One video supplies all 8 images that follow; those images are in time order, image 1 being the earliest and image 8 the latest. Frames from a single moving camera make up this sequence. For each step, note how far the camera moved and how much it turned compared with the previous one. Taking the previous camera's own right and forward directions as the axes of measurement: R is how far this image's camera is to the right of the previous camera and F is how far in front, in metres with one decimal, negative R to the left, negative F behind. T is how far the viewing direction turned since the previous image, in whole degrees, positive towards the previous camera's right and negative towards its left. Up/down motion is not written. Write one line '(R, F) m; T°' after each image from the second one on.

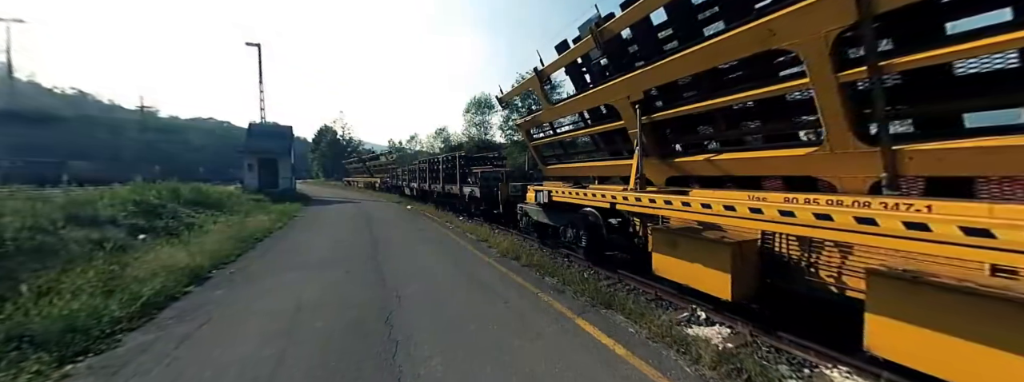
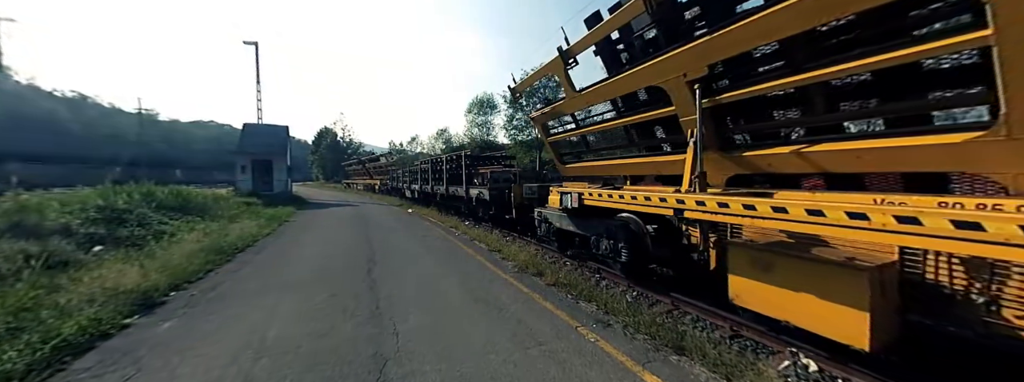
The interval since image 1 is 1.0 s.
(-0.4, +1.1) m; 0°
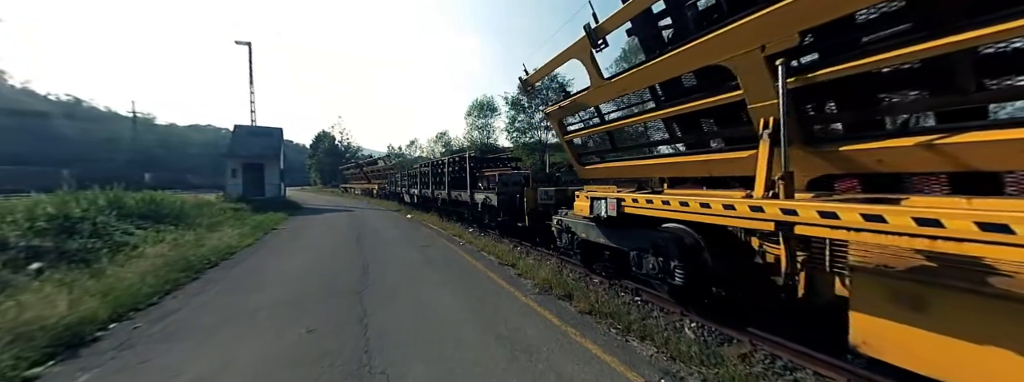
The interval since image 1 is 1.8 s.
(-0.4, +1.0) m; 0°
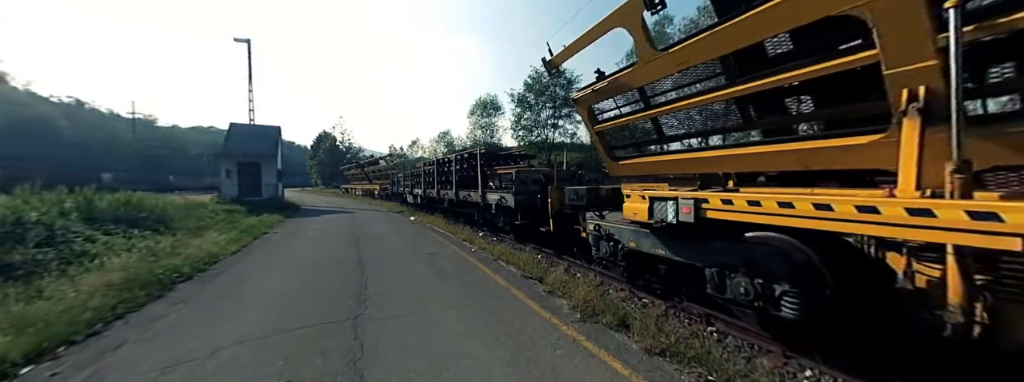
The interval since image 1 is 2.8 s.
(-0.5, +1.0) m; 0°
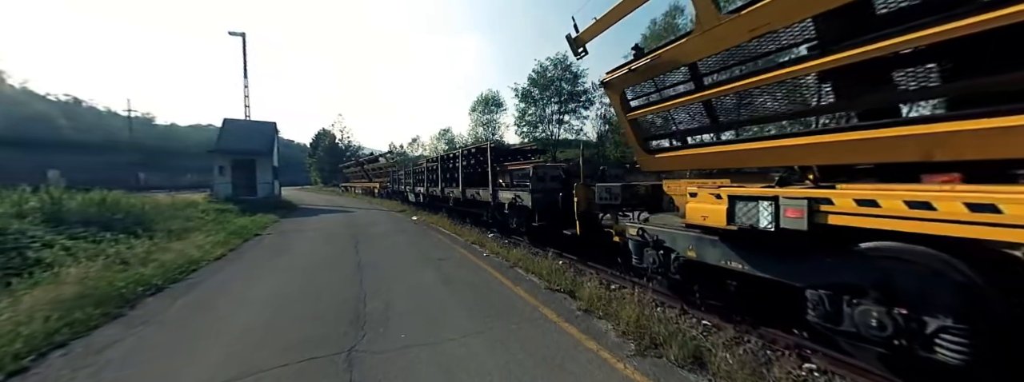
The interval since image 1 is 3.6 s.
(-0.4, +0.8) m; 0°
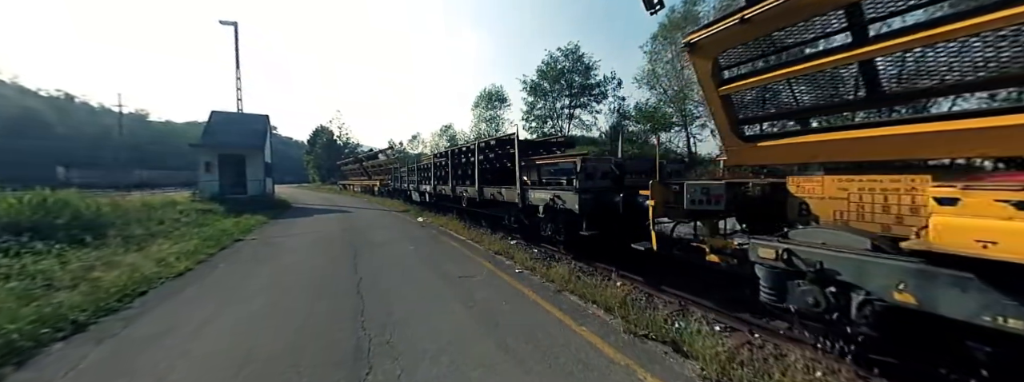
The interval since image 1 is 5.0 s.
(-0.7, +1.3) m; 0°
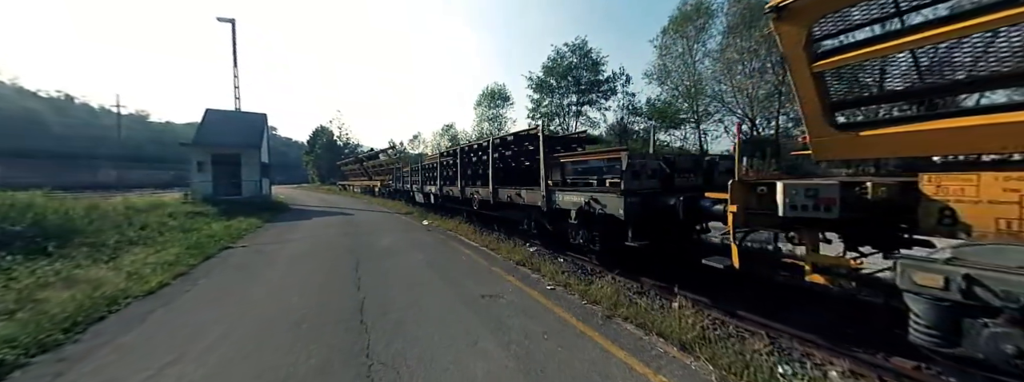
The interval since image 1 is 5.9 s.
(-0.4, +0.7) m; 0°
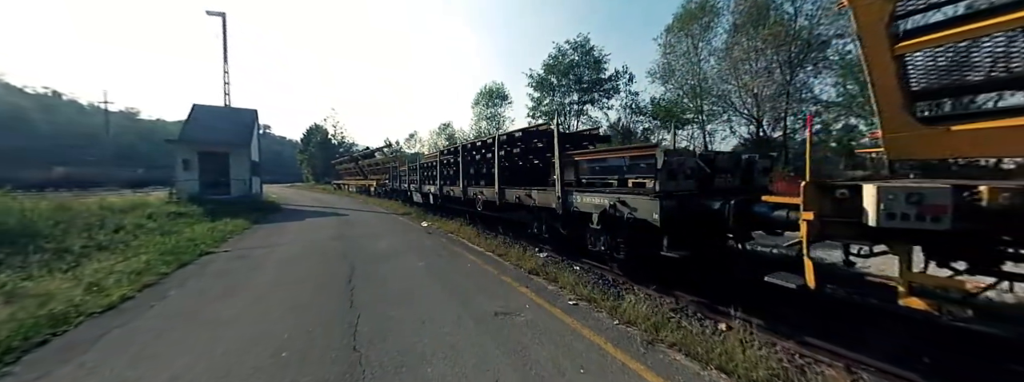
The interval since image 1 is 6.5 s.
(-0.3, +0.5) m; +1°
